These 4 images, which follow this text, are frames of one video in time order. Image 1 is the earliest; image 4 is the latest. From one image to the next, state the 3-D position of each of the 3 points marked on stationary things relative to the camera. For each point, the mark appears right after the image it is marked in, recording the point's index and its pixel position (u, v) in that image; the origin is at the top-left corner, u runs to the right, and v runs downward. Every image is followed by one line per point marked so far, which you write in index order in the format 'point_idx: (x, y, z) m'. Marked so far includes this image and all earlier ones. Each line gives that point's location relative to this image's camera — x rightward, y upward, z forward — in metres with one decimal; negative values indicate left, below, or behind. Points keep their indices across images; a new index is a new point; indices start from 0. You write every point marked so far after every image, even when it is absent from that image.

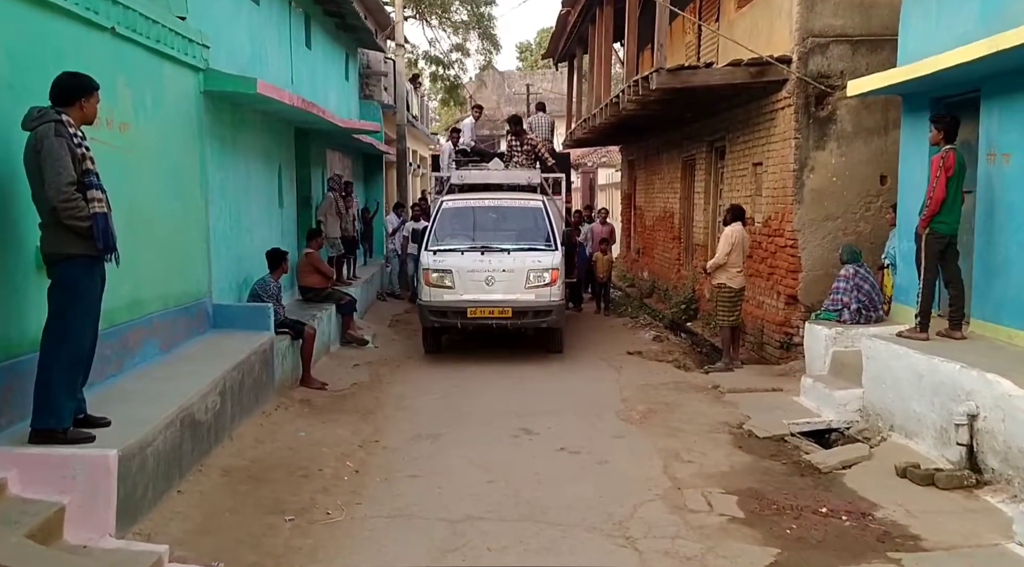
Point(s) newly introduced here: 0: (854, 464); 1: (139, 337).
0: (+2.3, -1.2, +6.5) m
1: (-2.6, -0.4, +6.5) m
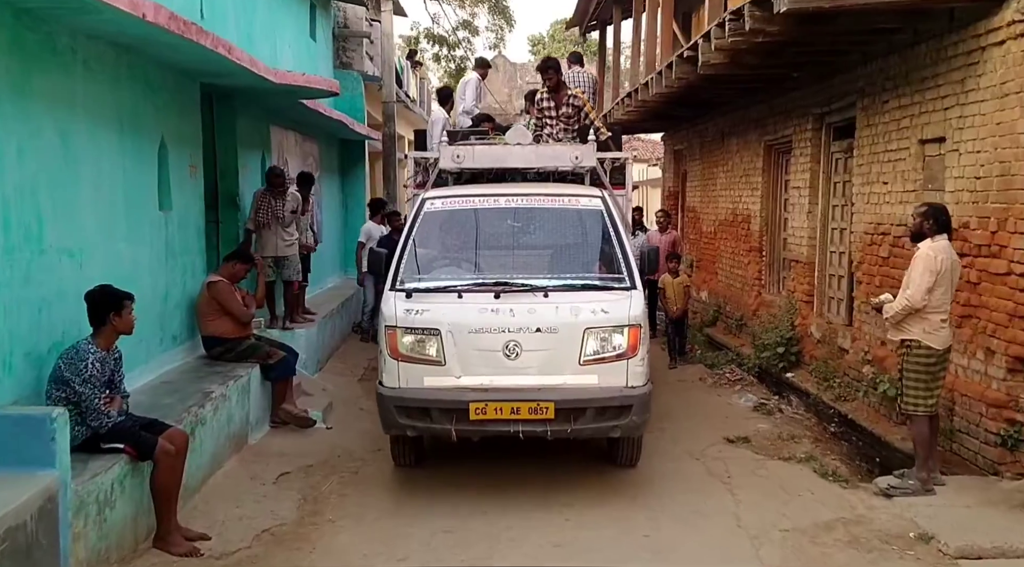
0: (+2.5, -1.6, +2.2) m
1: (-2.4, -0.7, +2.3) m
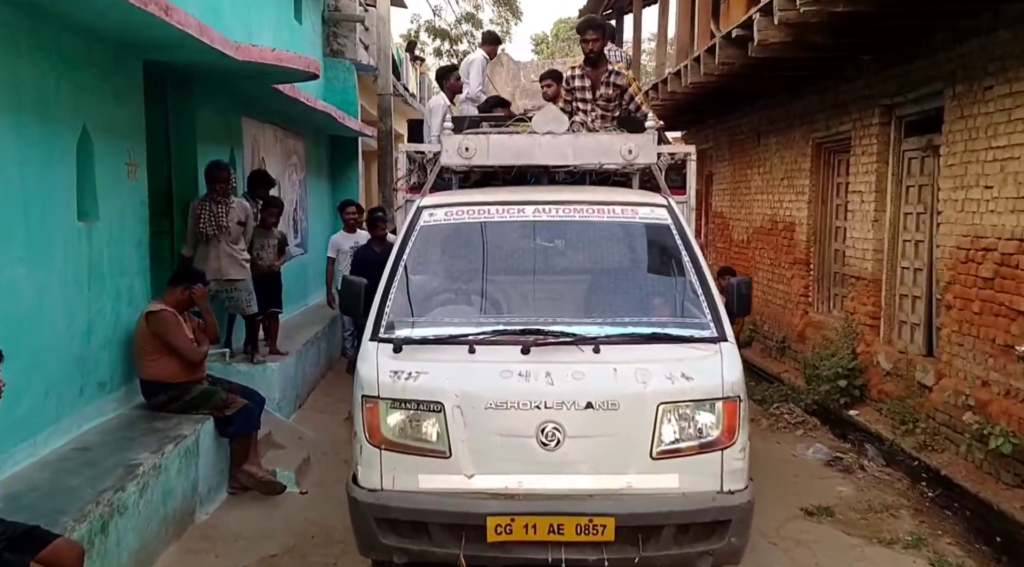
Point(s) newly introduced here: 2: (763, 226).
0: (+2.6, -1.8, +0.7) m
1: (-2.3, -0.9, +0.8) m
2: (+3.3, +0.8, +12.3) m
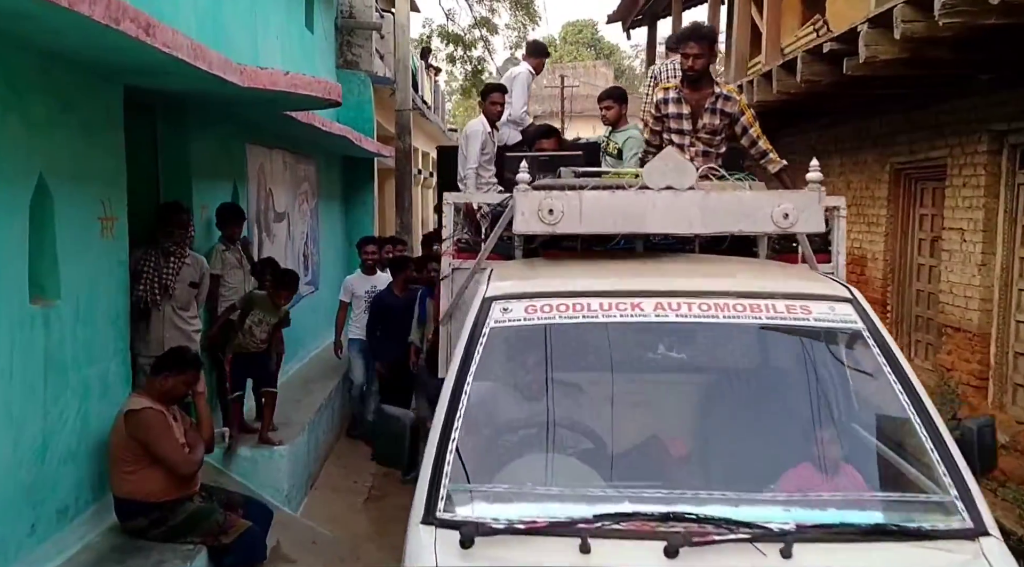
0: (+3.0, -2.2, -0.6) m
1: (-1.9, -1.3, -0.5) m
2: (+3.7, +0.3, +11.1) m
